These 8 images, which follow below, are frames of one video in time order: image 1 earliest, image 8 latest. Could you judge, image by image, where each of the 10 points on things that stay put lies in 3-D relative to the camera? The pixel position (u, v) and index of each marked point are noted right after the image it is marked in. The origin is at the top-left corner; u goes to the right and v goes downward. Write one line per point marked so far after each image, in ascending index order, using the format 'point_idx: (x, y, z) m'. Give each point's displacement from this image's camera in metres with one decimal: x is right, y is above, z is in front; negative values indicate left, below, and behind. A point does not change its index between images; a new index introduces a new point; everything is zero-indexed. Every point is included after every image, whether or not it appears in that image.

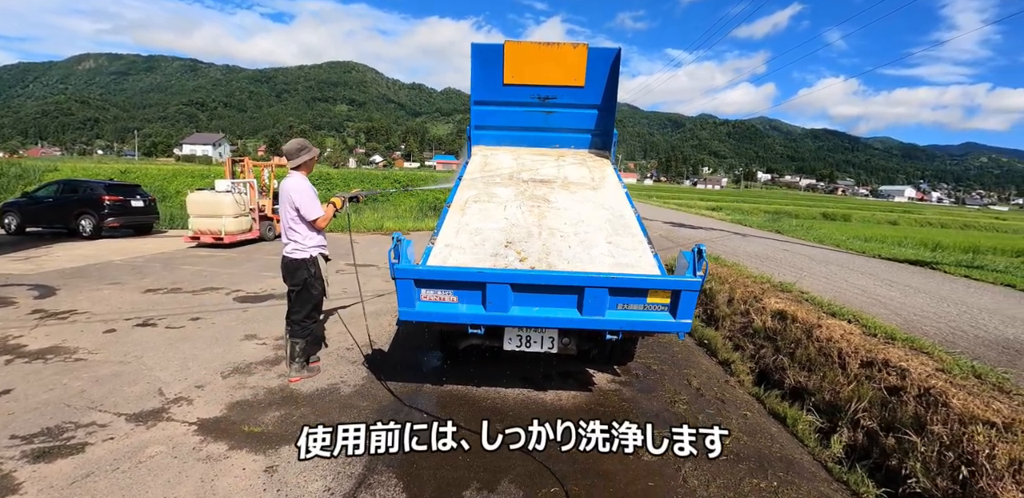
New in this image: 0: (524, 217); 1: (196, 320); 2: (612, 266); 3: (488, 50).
0: (+0.1, +0.3, +3.5) m
1: (-3.6, -0.8, +4.8) m
2: (+0.7, -0.1, +3.0) m
3: (-0.3, +2.3, +4.8) m
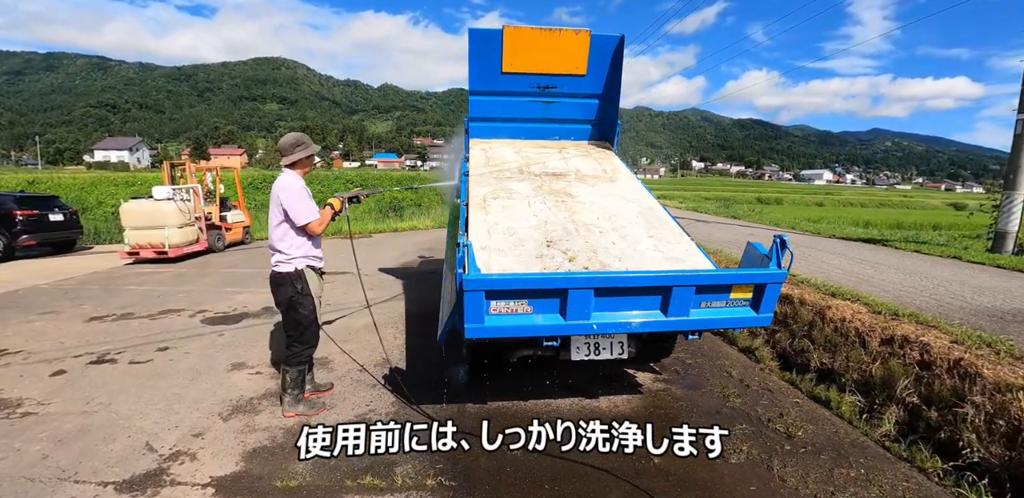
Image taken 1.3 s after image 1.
0: (+0.3, +0.3, +3.3) m
1: (-3.5, -1.0, +4.2) m
2: (+1.0, -0.1, +2.8) m
3: (-0.3, +2.3, +4.4) m
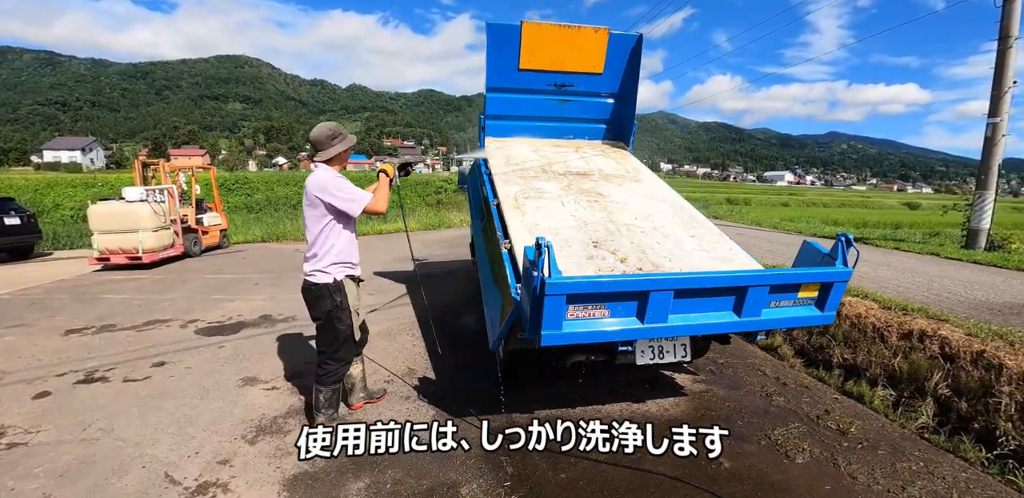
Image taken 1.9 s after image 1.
0: (+0.6, +0.3, +3.2) m
1: (-3.2, -1.1, +3.8) m
2: (+1.3, -0.1, +2.8) m
3: (-0.1, +2.3, +4.3) m
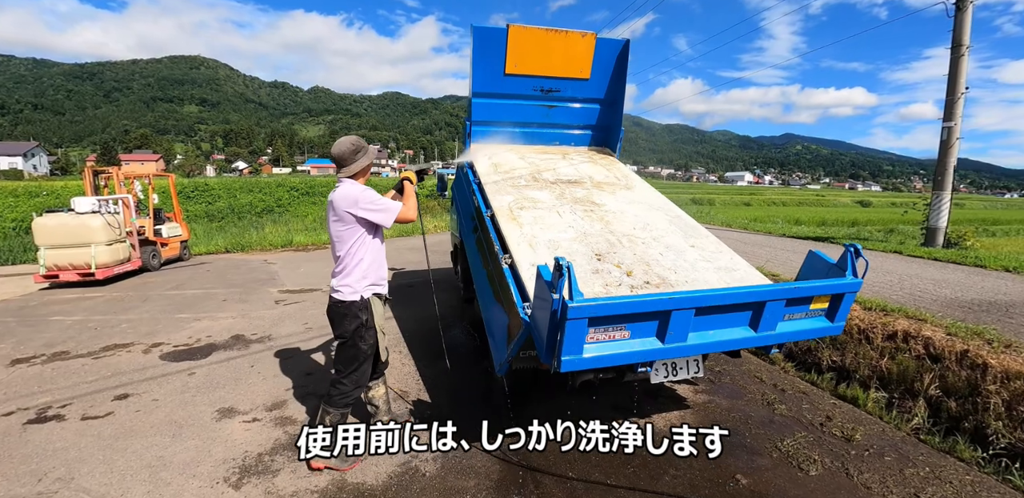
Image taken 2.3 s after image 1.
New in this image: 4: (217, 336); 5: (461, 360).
0: (+0.6, +0.2, +3.1) m
1: (-3.3, -1.3, +3.5) m
2: (+1.3, -0.1, +2.7) m
3: (-0.3, +2.2, +4.2) m
4: (-3.5, -1.0, +5.0) m
5: (-0.5, -1.0, +3.9) m
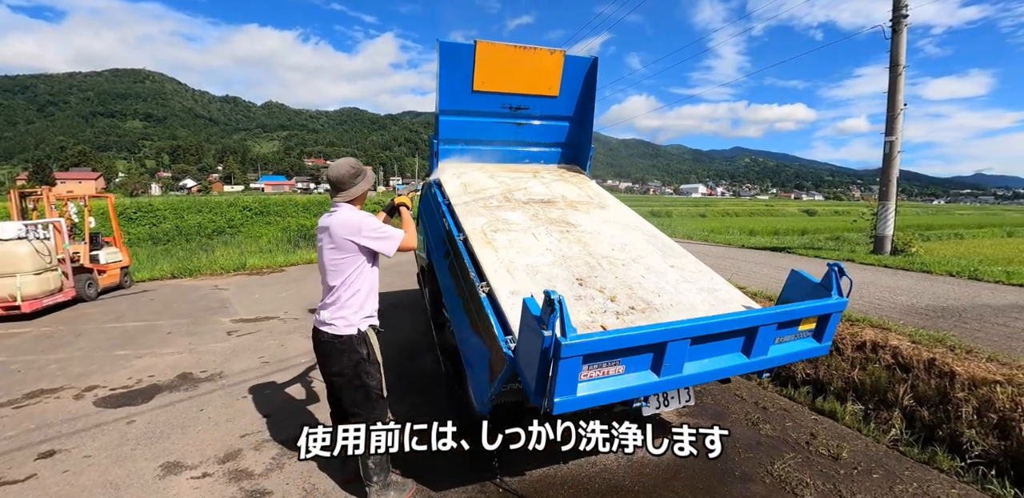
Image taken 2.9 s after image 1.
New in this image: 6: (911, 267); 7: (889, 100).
0: (+0.4, 0.0, +3.0) m
1: (-3.4, -1.5, +3.0) m
2: (+1.2, -0.3, +2.7) m
3: (-0.6, +2.0, +4.1) m
4: (-3.8, -1.4, +4.5) m
5: (-0.7, -1.3, +3.6) m
6: (+7.8, -0.3, +8.1) m
7: (+8.1, +3.2, +8.9) m
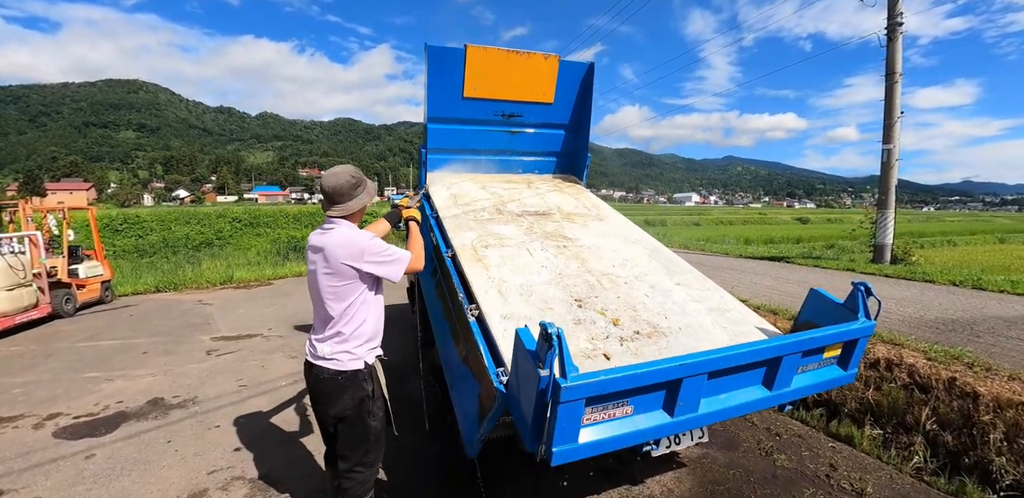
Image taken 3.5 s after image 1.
0: (+0.4, -0.1, +2.7) m
1: (-3.5, -1.7, +2.7) m
2: (+1.2, -0.4, +2.4) m
3: (-0.7, +1.8, +3.9) m
4: (-3.9, -1.5, +4.2) m
5: (-0.7, -1.4, +3.4) m
6: (+7.7, -0.5, +8.0) m
7: (+8.0, +3.0, +8.8) m
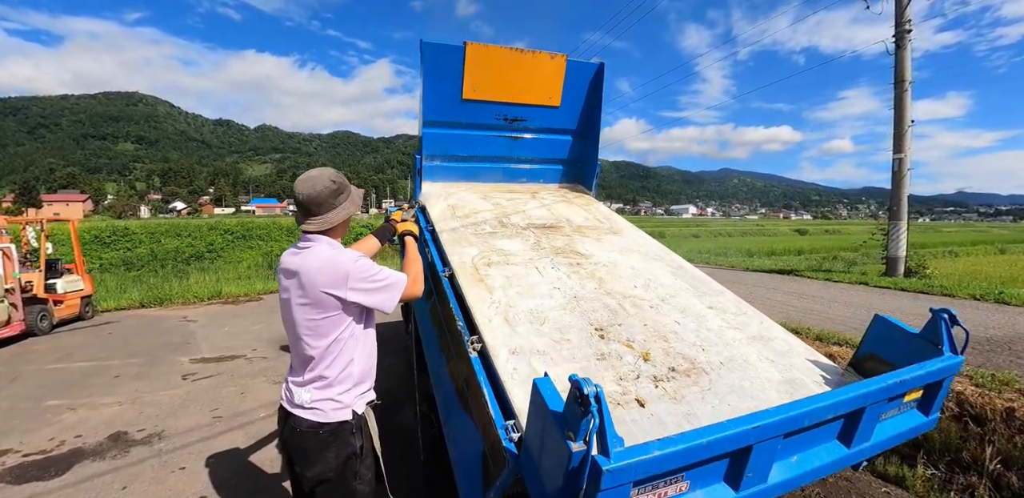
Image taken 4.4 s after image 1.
0: (+0.4, -0.2, +2.4) m
1: (-3.4, -1.8, +2.3) m
2: (+1.2, -0.5, +2.1) m
3: (-0.6, +1.7, +3.6) m
4: (-3.8, -1.7, +3.8) m
5: (-0.7, -1.5, +3.0) m
6: (+7.7, -0.7, +7.6) m
7: (+8.0, +2.8, +8.6) m
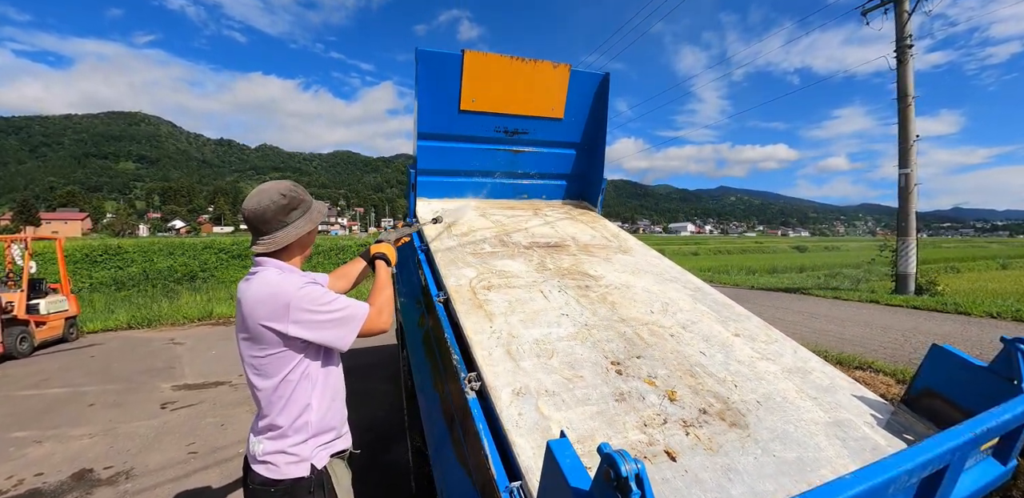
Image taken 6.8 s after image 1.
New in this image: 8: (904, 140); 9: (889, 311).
0: (+0.4, -0.3, +2.1) m
1: (-3.4, -1.9, +2.0) m
2: (+1.2, -0.6, +1.8) m
3: (-0.6, +1.5, +3.4) m
4: (-3.8, -1.9, +3.5) m
5: (-0.7, -1.7, +2.7) m
6: (+7.7, -1.1, +7.4) m
7: (+7.9, +2.4, +8.5) m
8: (+8.0, +2.2, +8.6) m
9: (+6.8, -1.1, +7.5) m
